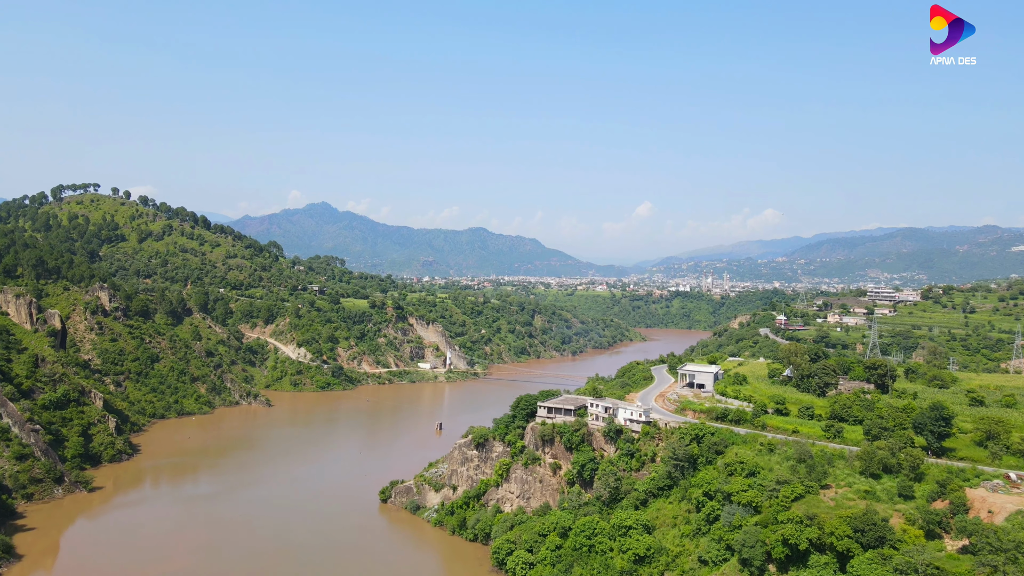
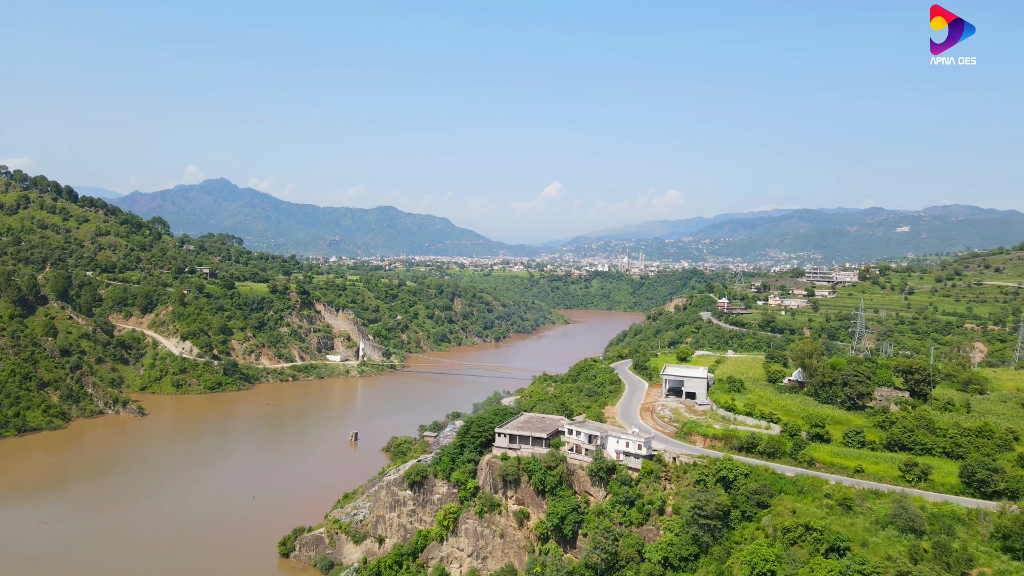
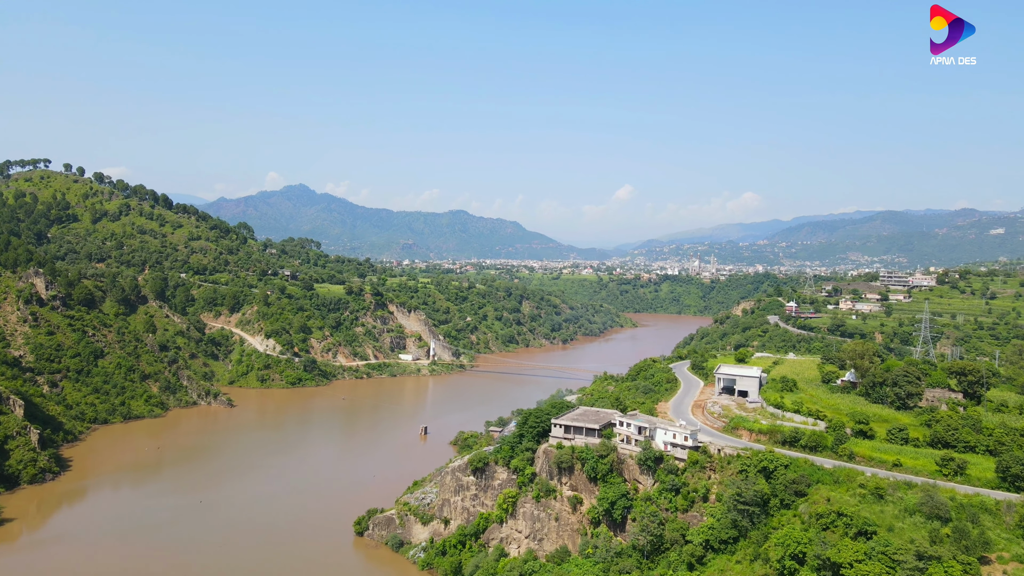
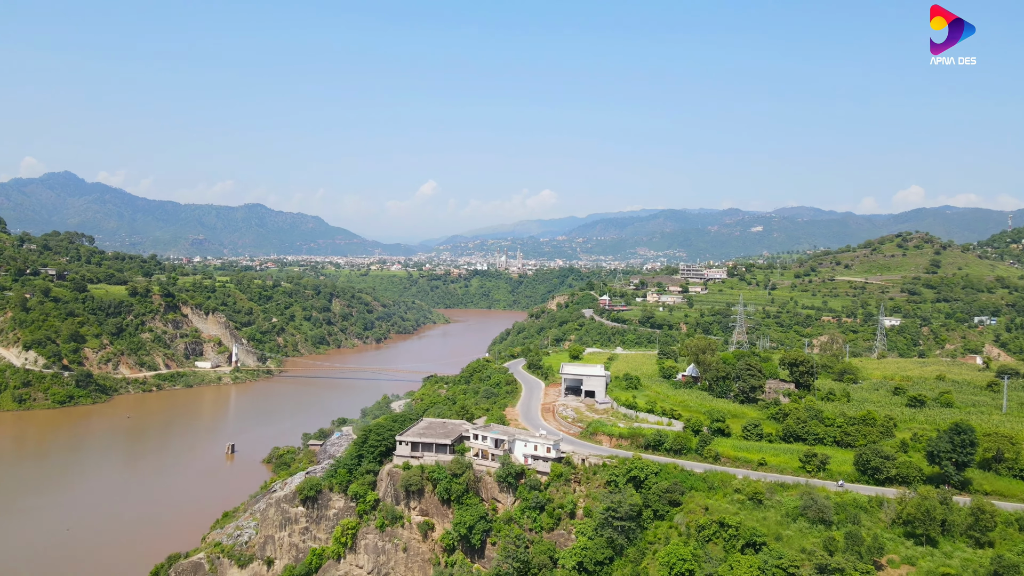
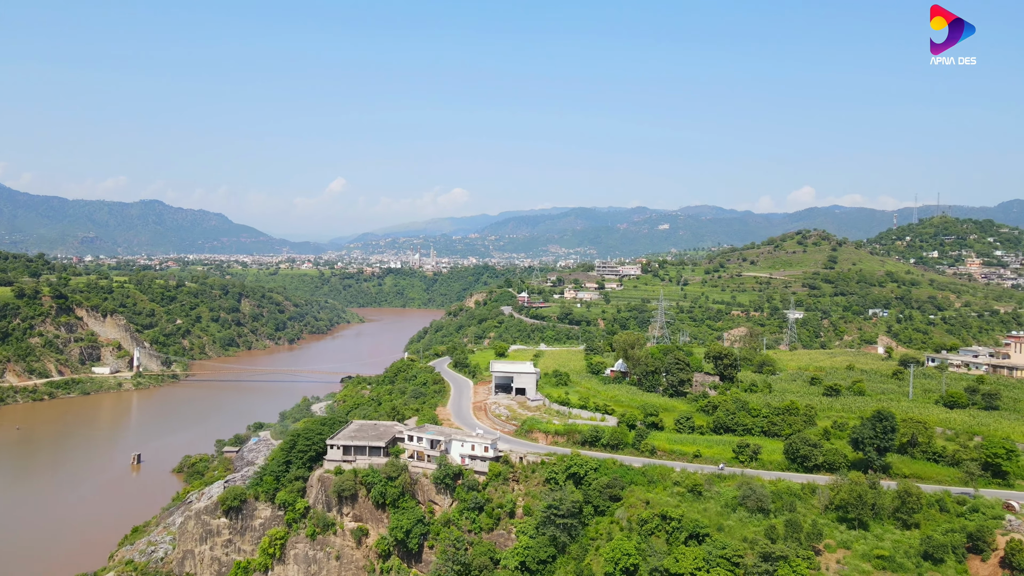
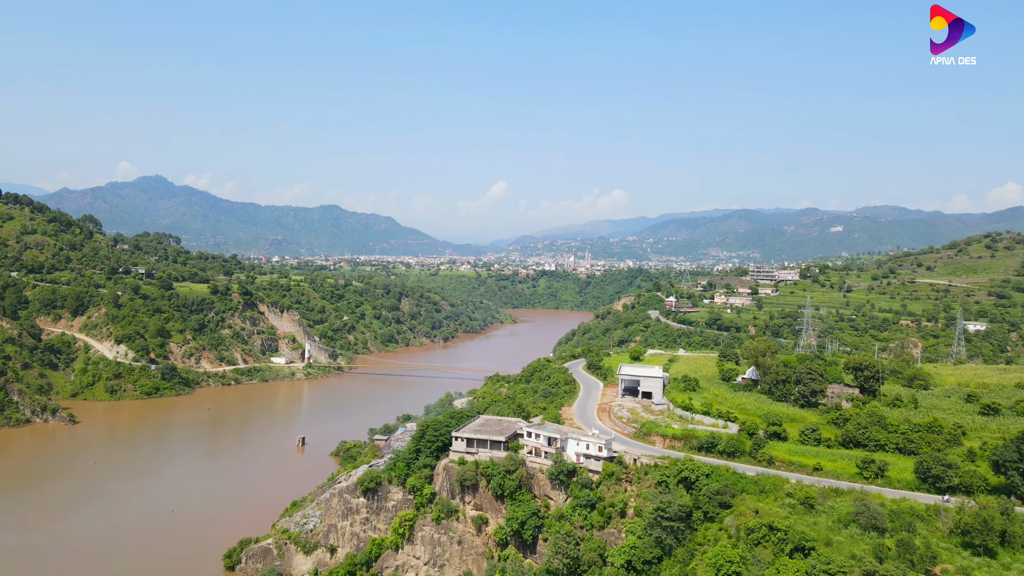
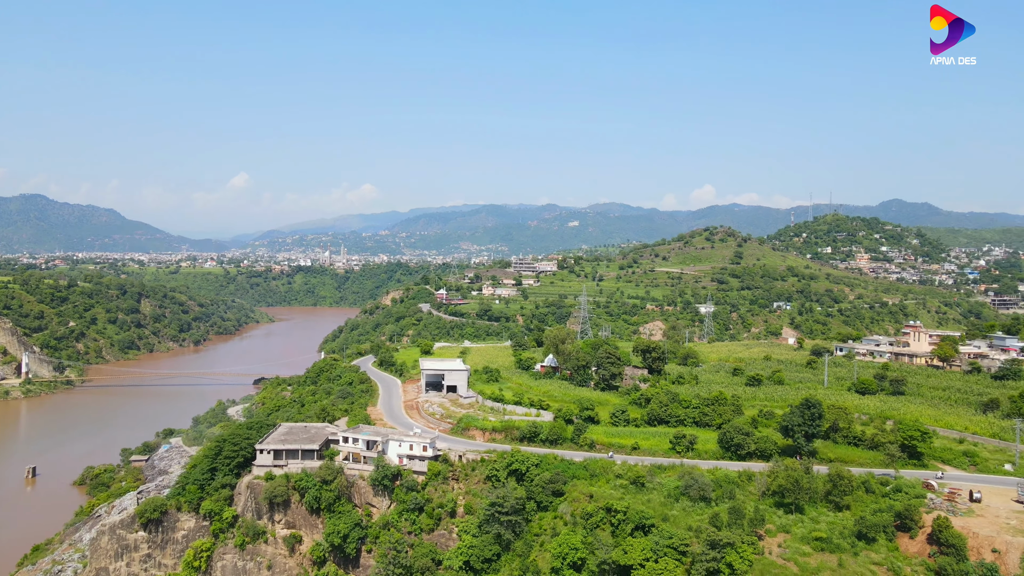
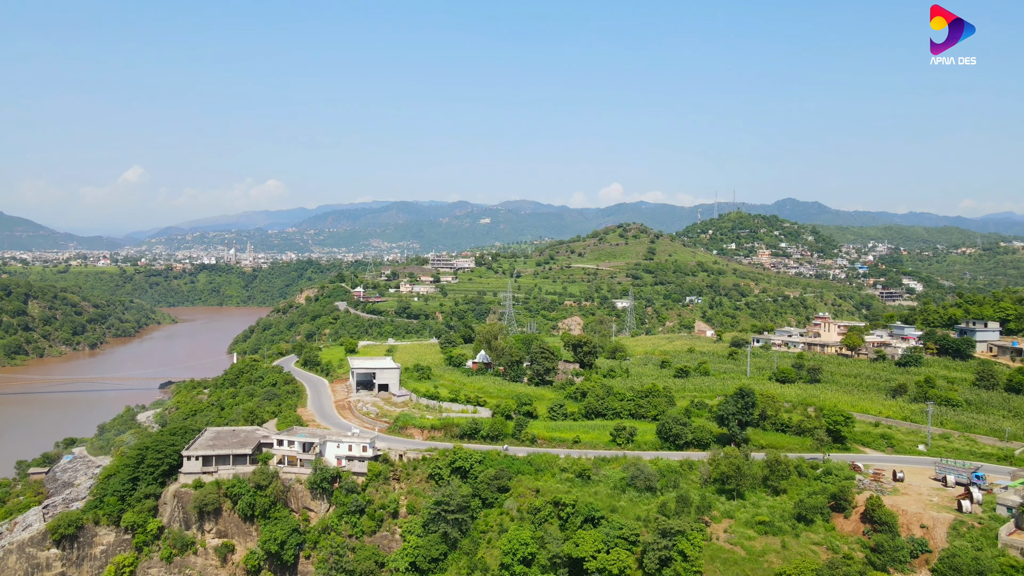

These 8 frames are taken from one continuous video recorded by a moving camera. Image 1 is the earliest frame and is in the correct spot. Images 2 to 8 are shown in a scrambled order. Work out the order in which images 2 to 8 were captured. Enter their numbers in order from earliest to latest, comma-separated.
3, 2, 6, 4, 5, 7, 8
